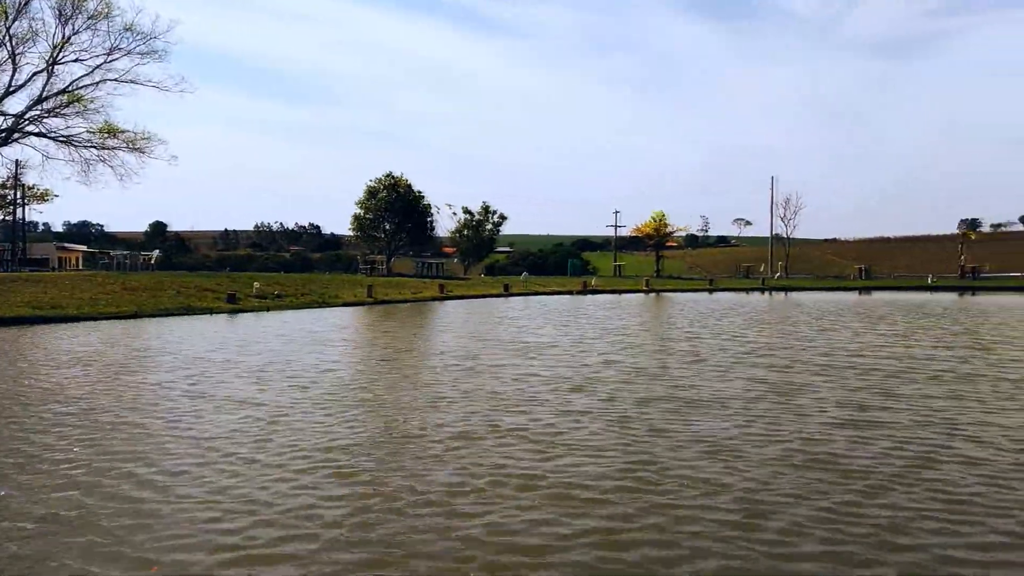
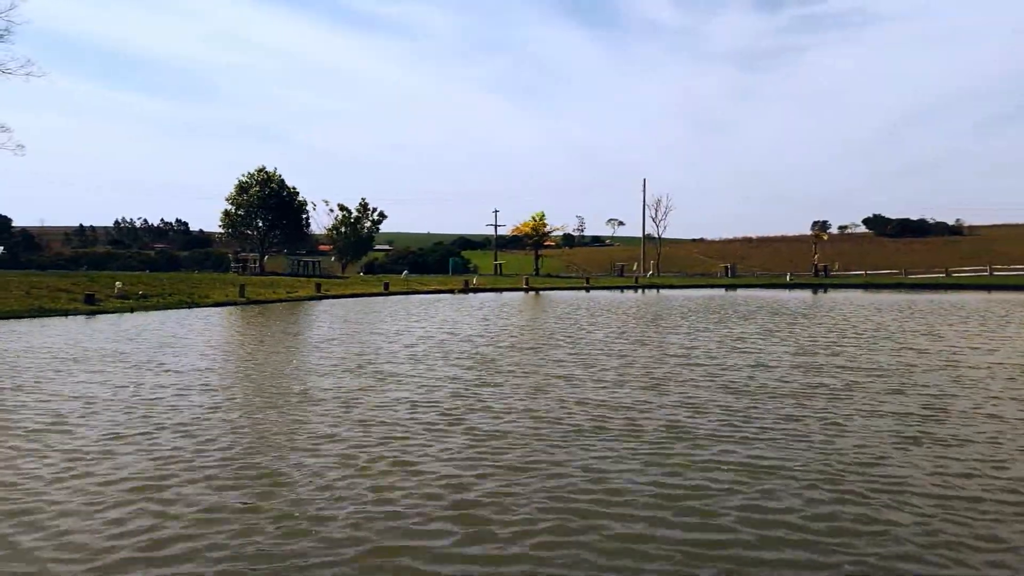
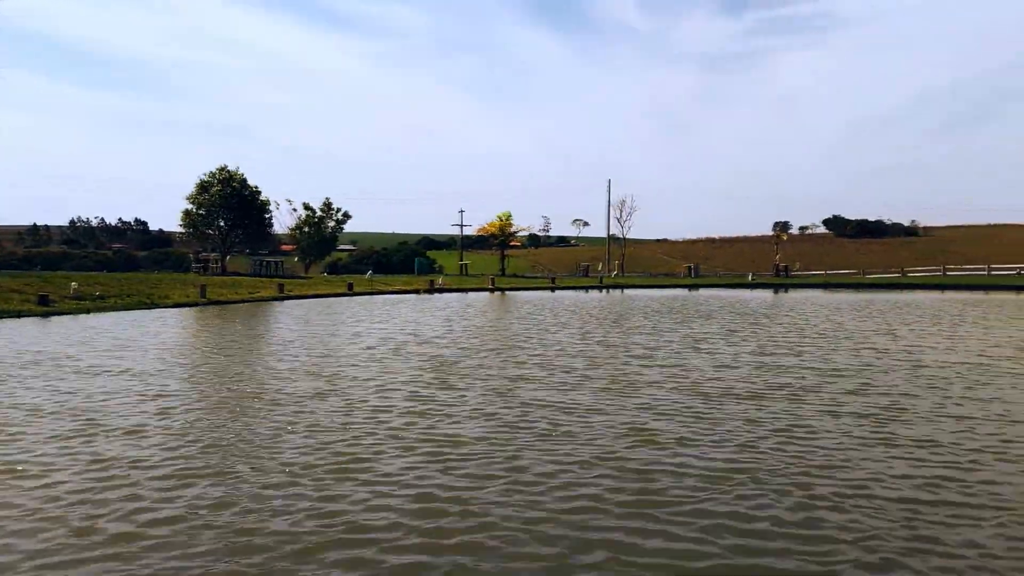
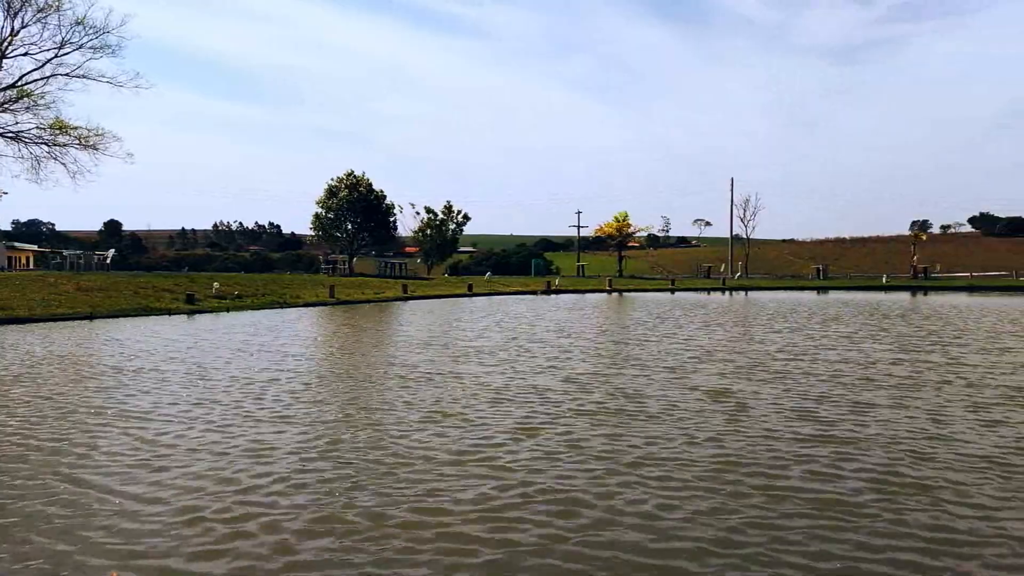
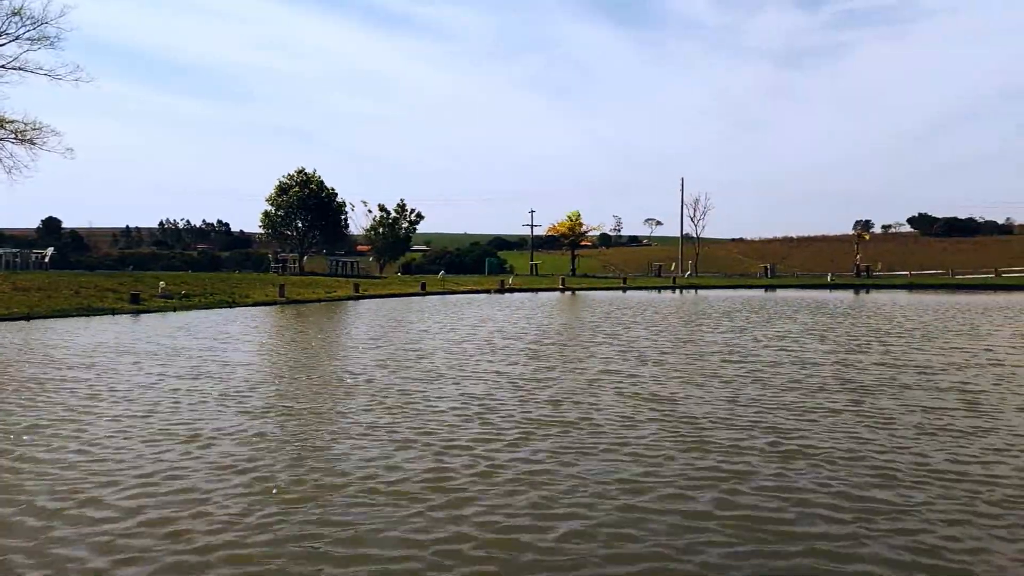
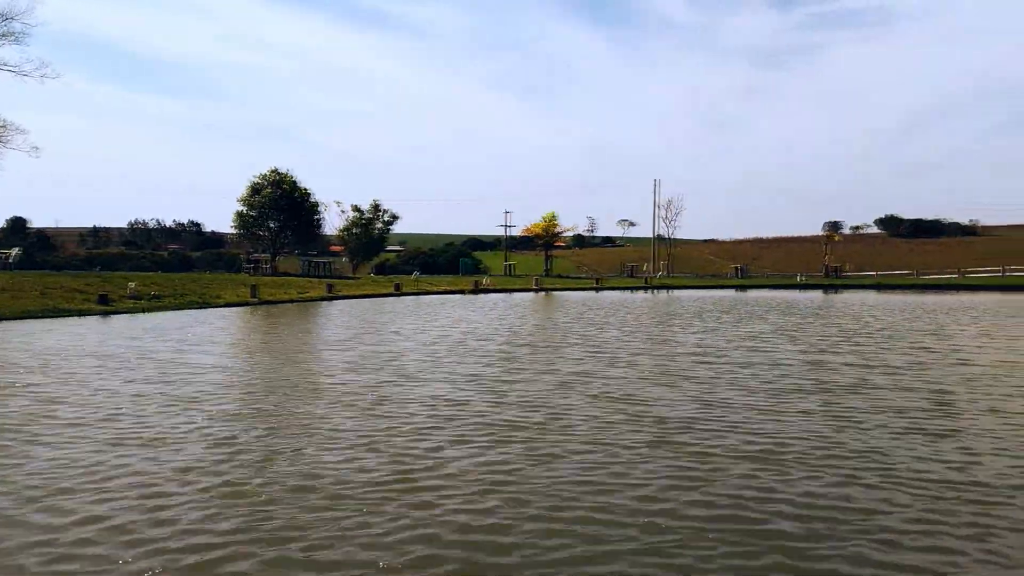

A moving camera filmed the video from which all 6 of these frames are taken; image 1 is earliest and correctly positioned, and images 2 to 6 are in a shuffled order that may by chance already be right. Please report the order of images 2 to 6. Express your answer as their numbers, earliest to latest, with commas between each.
4, 5, 6, 2, 3
